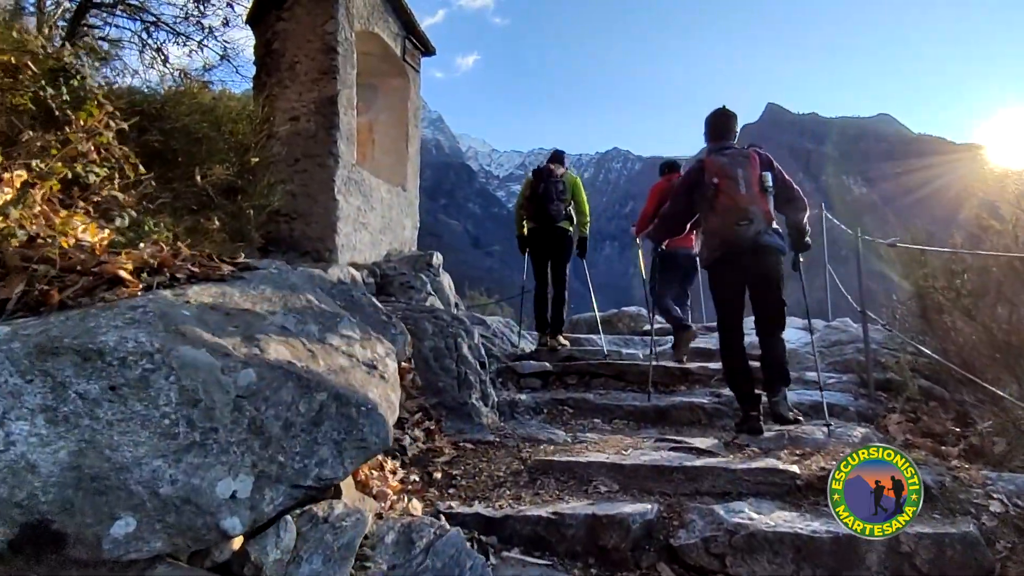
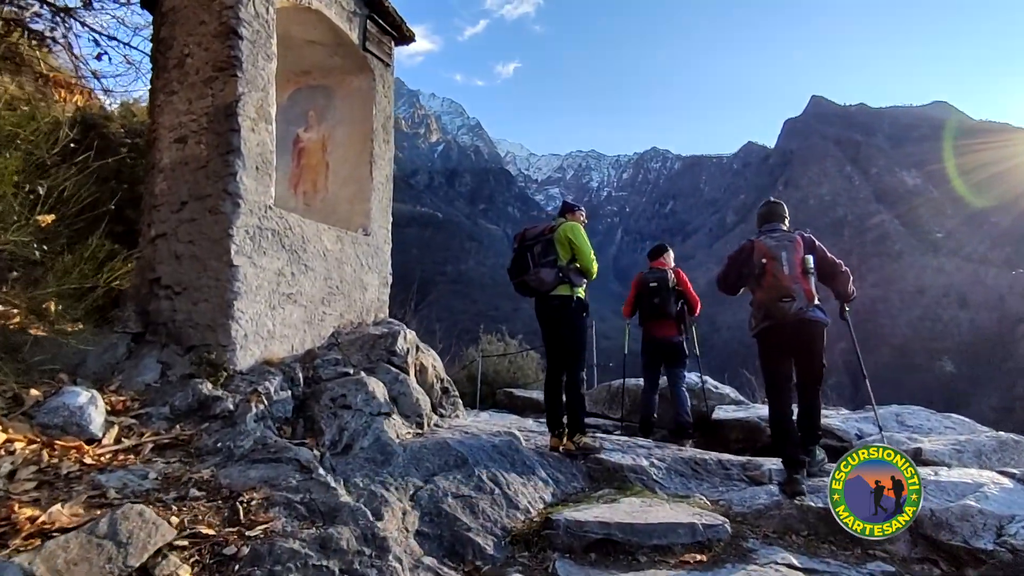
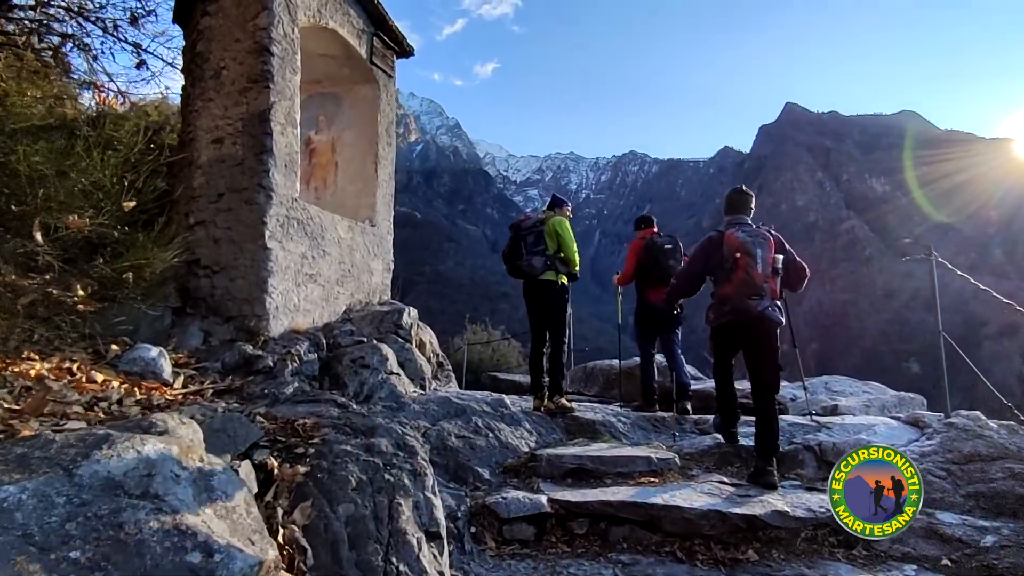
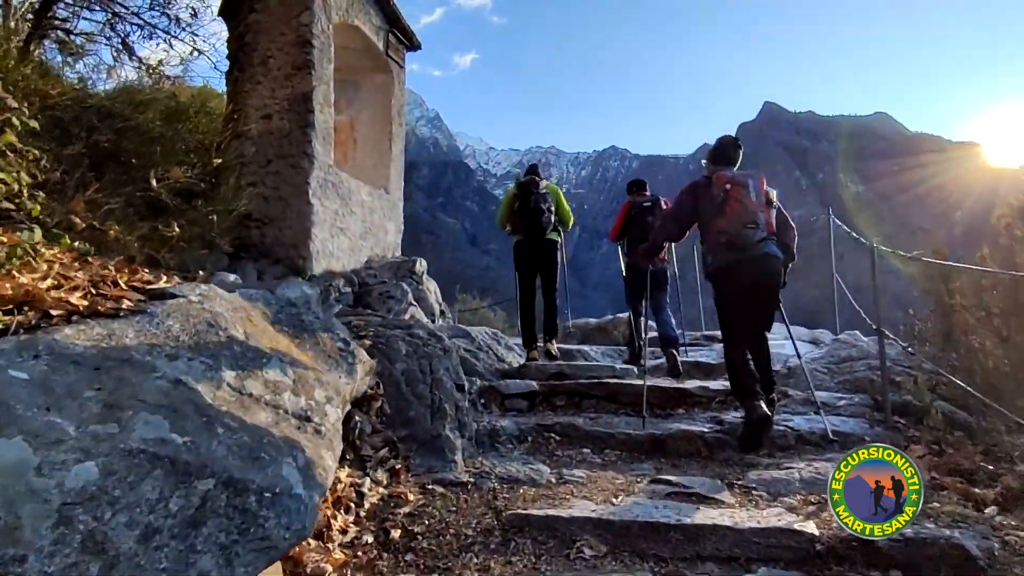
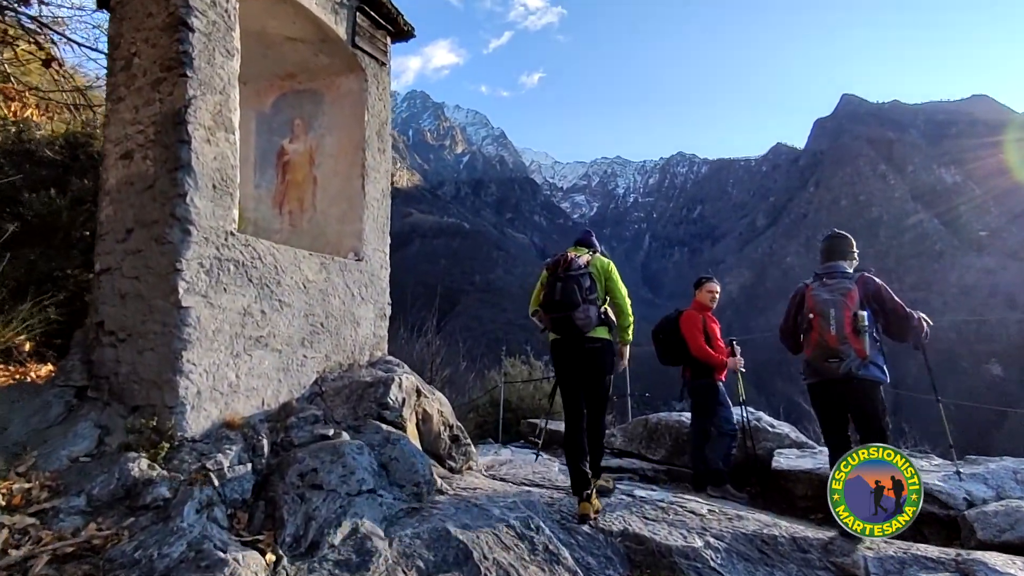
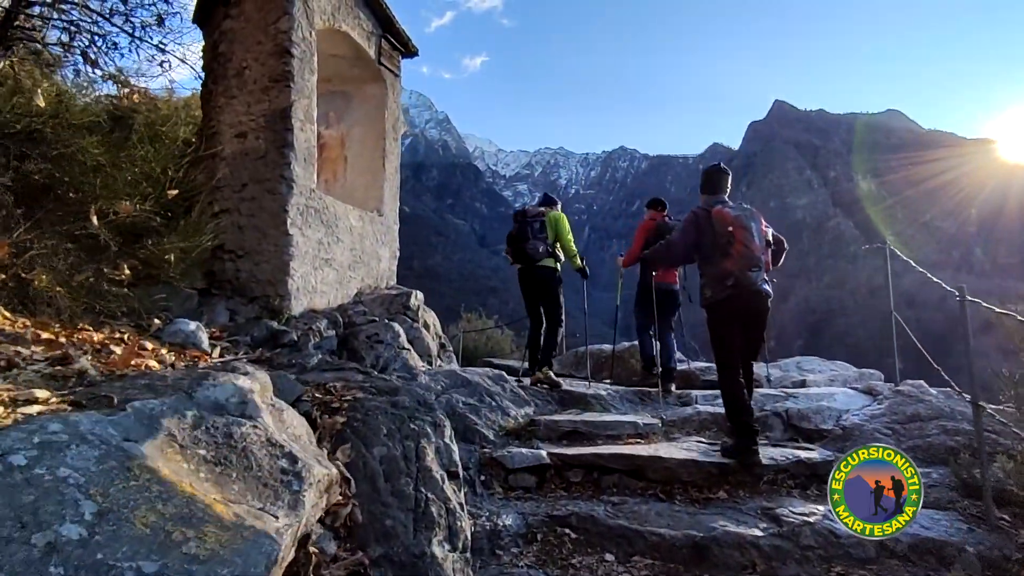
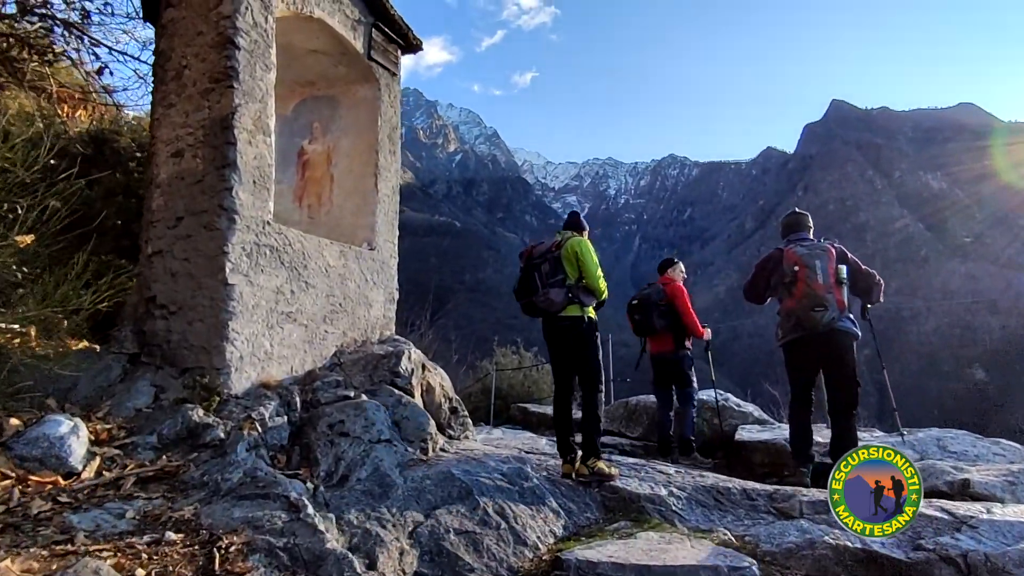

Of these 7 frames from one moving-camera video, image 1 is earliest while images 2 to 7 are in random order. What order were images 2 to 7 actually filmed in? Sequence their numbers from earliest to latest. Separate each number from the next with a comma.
4, 6, 3, 2, 7, 5
